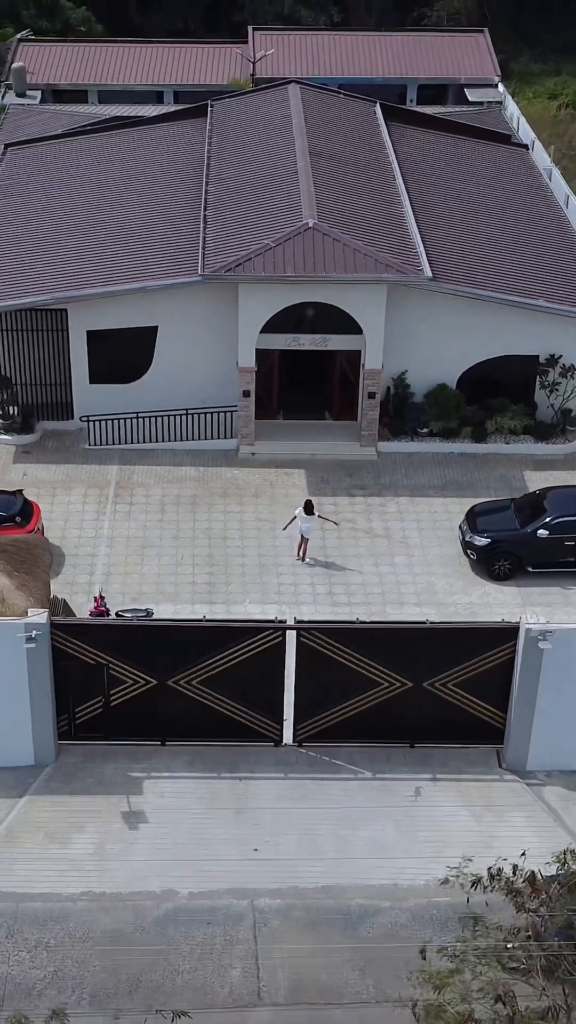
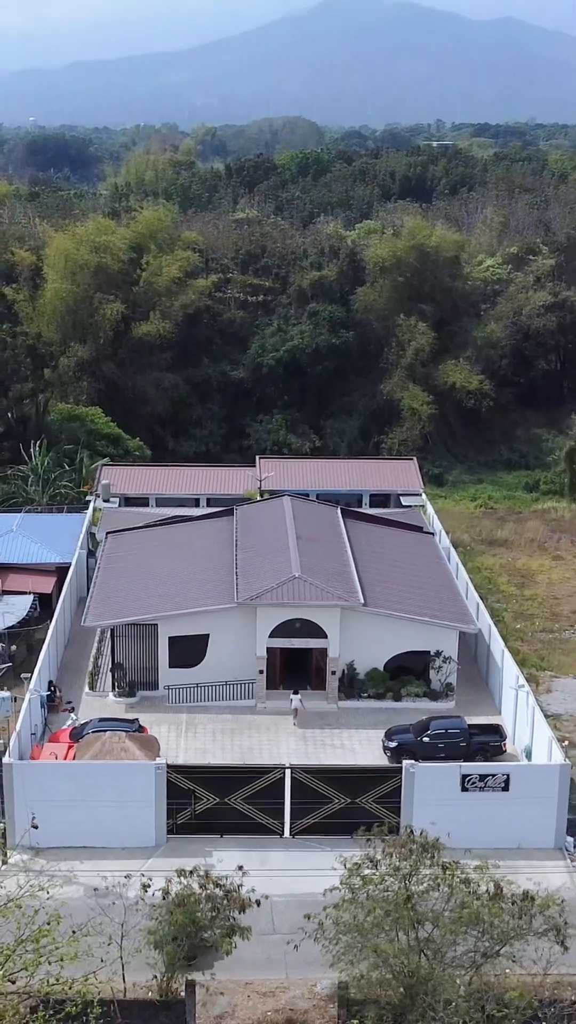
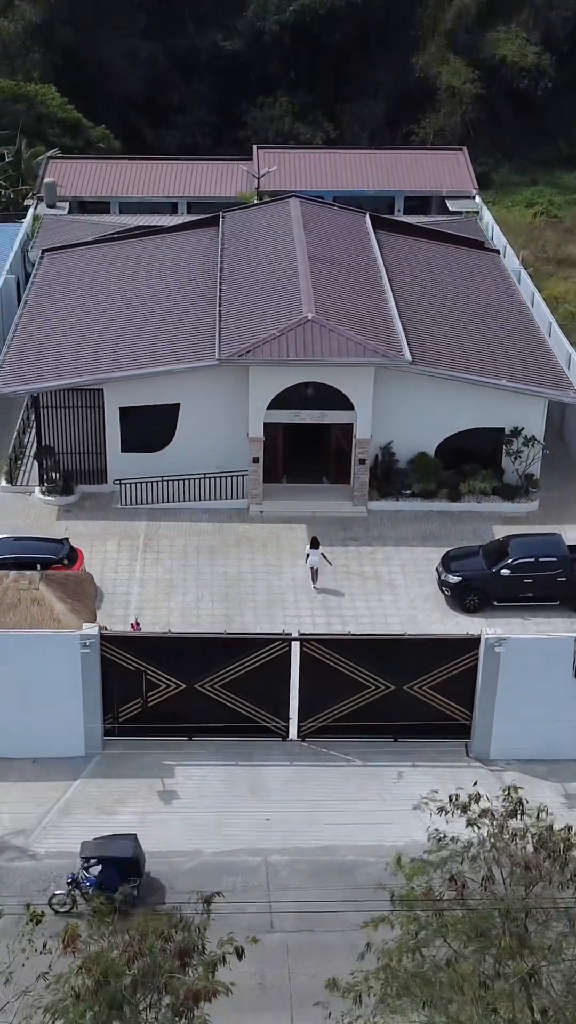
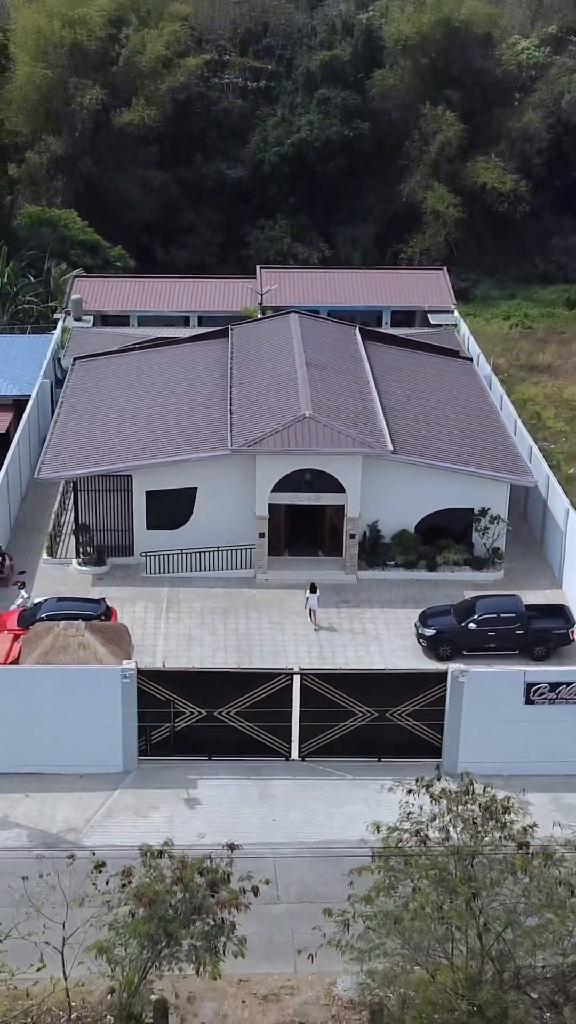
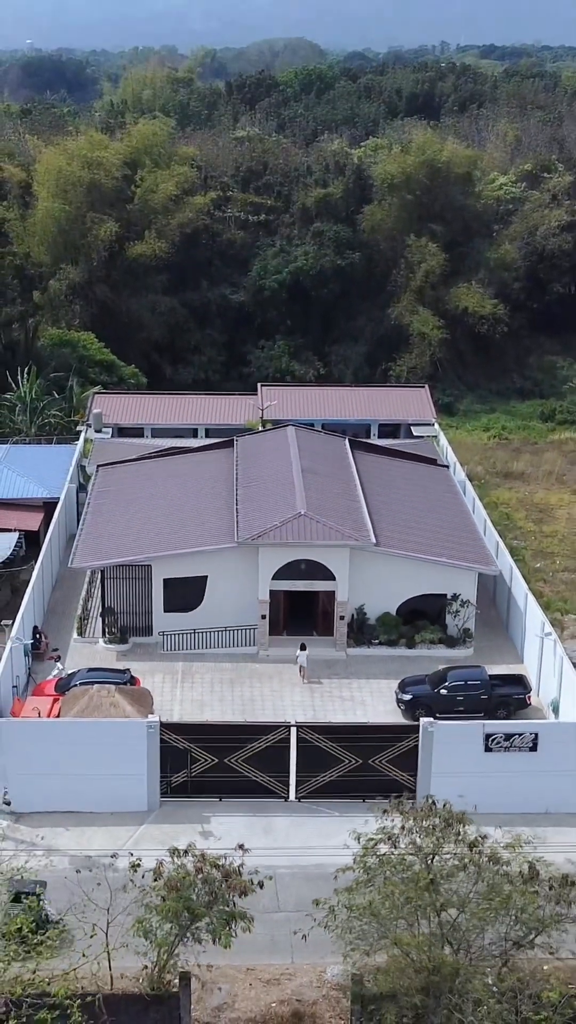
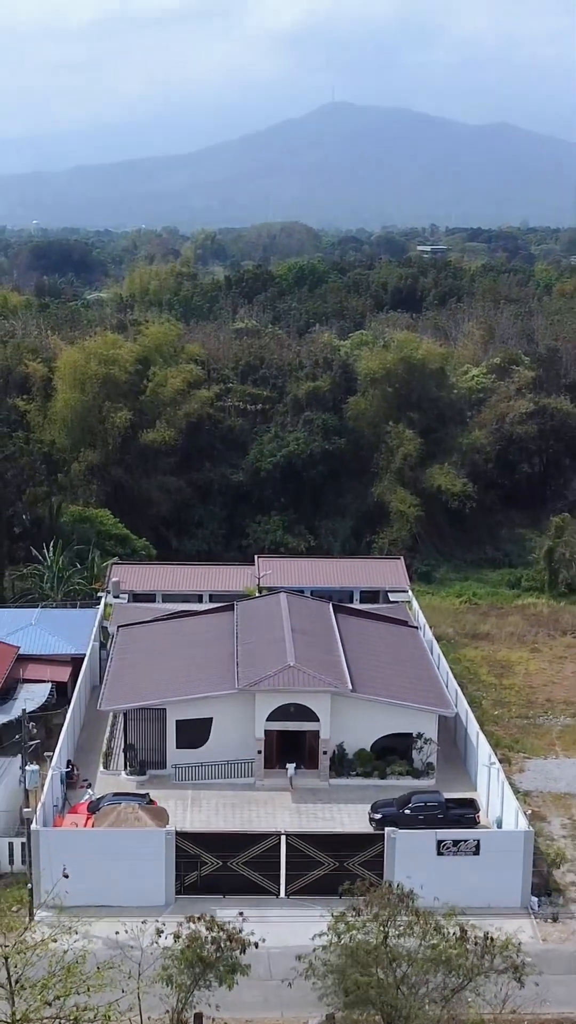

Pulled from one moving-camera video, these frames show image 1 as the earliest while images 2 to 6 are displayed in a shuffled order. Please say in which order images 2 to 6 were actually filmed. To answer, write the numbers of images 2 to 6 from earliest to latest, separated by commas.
3, 4, 5, 2, 6
